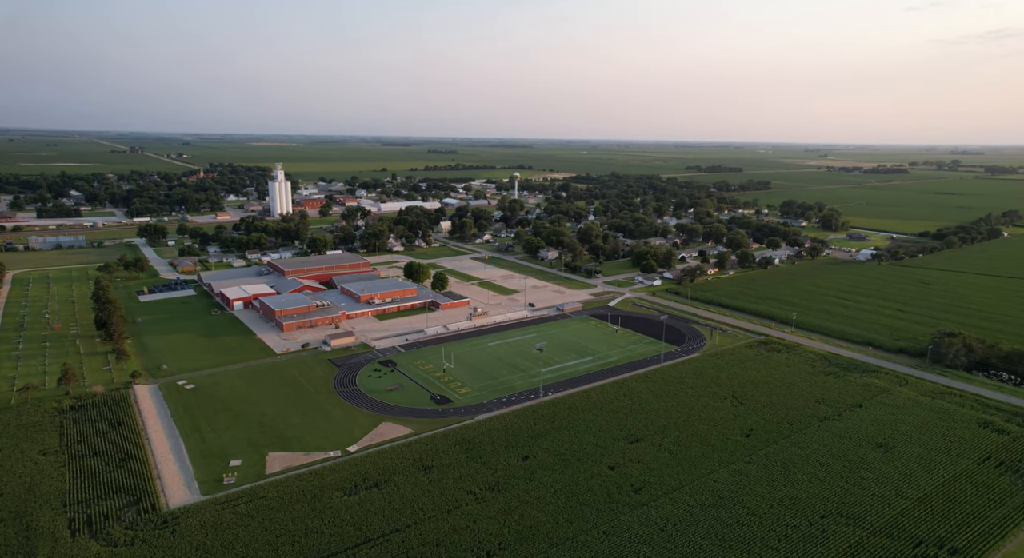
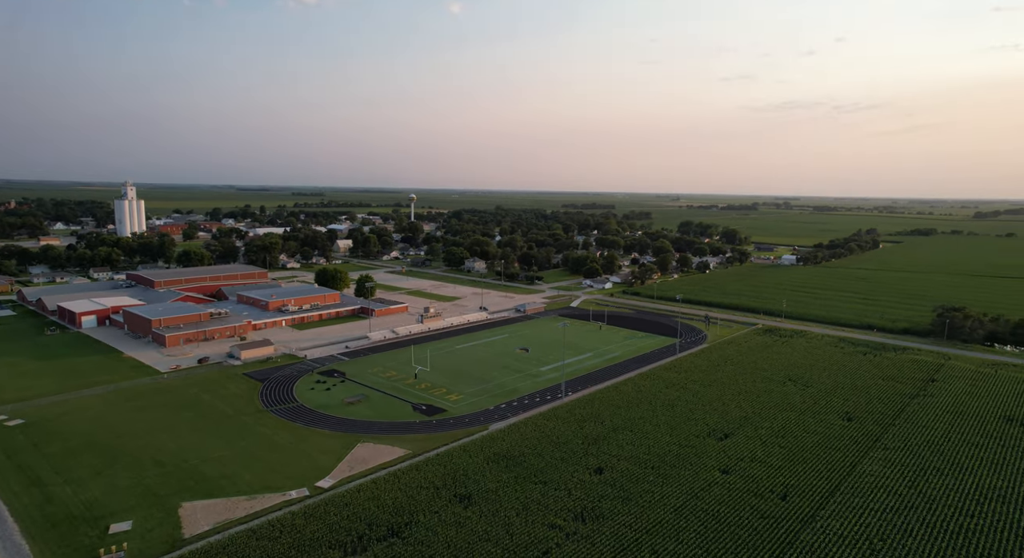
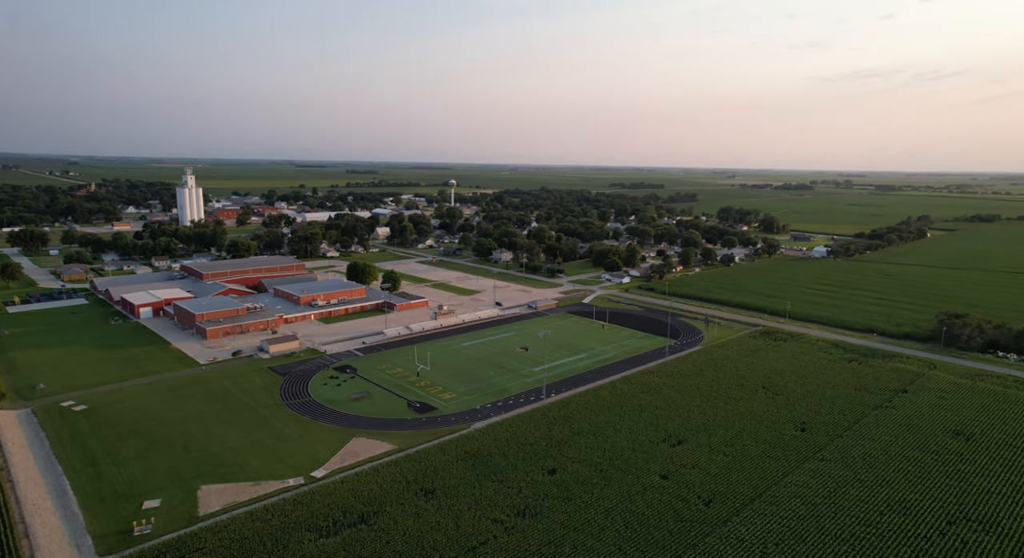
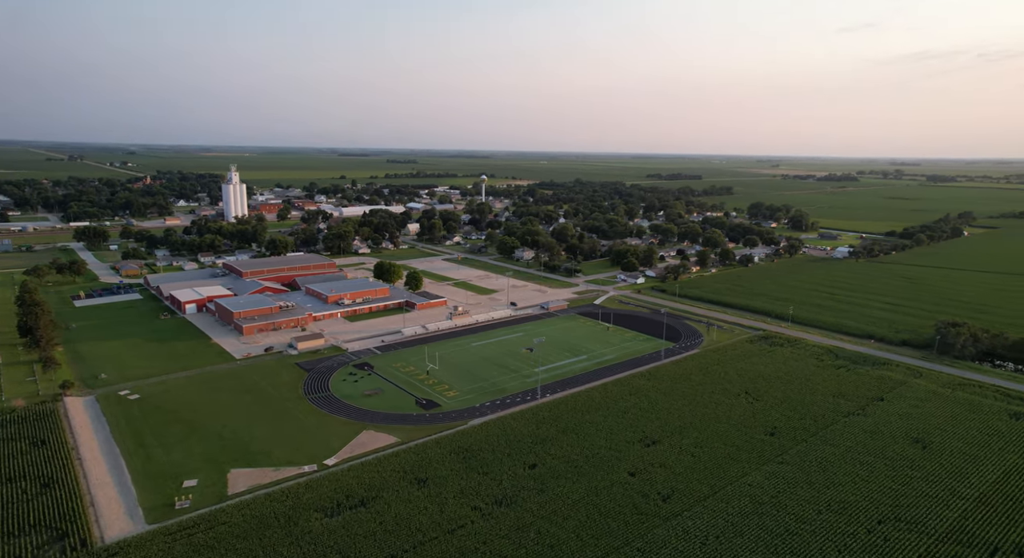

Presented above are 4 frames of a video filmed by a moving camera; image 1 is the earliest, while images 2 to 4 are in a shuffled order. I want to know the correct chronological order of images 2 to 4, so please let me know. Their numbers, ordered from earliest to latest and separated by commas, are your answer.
4, 3, 2
